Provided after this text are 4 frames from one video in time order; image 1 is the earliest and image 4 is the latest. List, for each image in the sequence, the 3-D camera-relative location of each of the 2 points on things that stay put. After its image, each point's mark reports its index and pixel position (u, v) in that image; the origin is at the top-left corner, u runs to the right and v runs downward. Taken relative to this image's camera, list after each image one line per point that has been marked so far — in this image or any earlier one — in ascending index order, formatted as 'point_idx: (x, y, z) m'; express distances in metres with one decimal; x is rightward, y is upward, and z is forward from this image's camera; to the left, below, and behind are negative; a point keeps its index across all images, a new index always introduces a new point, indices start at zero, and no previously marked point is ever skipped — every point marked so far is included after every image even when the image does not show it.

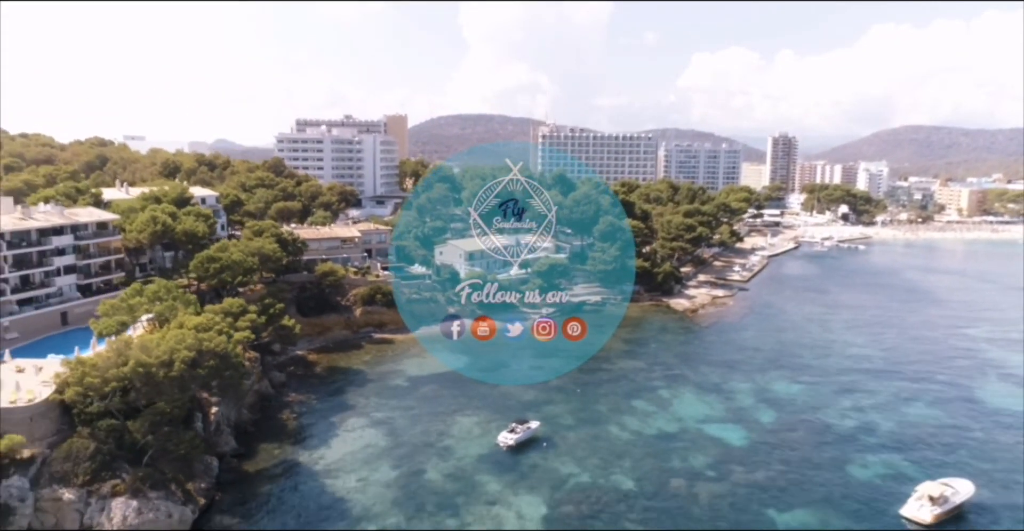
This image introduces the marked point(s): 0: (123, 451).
0: (-10.7, -5.1, +17.7) m
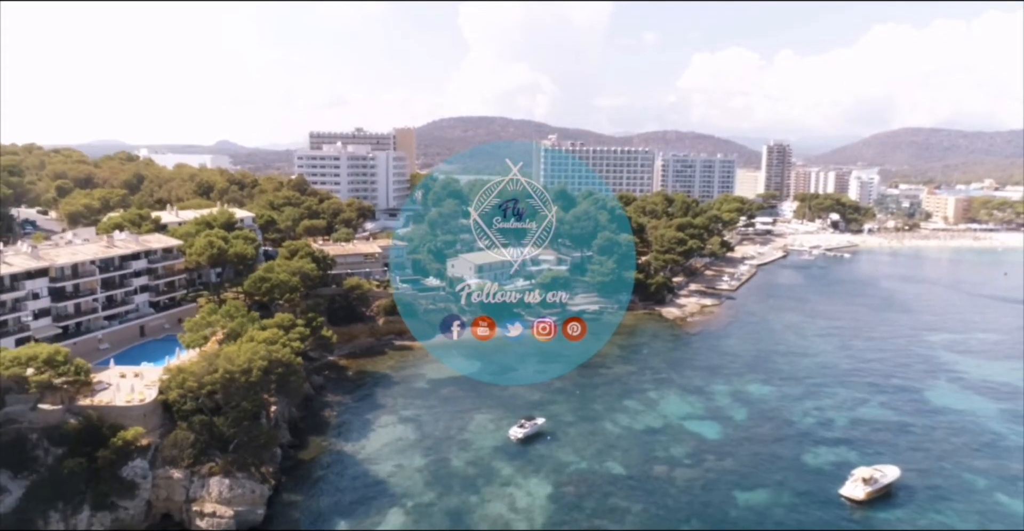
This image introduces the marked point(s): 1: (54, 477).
0: (-10.3, -6.1, +22.1) m
1: (-14.0, -6.5, +19.7) m
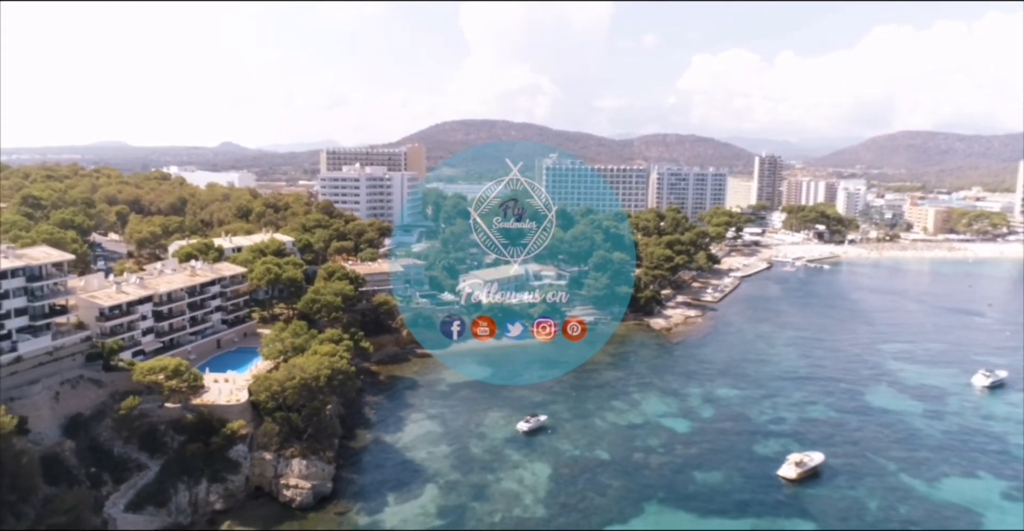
0: (-9.9, -7.5, +28.8) m
1: (-13.6, -7.9, +26.3) m
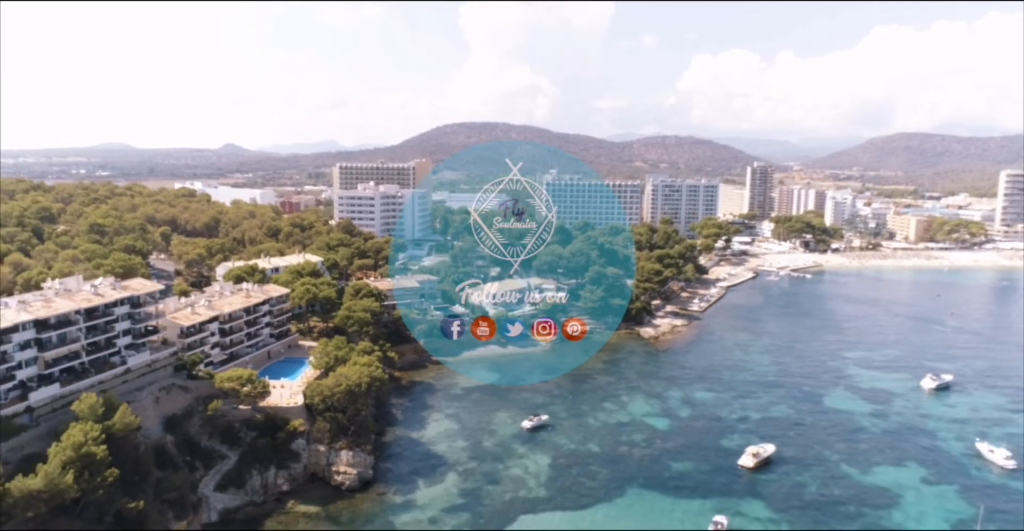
0: (-9.5, -9.0, +35.2) m
1: (-13.3, -9.4, +32.7) m
